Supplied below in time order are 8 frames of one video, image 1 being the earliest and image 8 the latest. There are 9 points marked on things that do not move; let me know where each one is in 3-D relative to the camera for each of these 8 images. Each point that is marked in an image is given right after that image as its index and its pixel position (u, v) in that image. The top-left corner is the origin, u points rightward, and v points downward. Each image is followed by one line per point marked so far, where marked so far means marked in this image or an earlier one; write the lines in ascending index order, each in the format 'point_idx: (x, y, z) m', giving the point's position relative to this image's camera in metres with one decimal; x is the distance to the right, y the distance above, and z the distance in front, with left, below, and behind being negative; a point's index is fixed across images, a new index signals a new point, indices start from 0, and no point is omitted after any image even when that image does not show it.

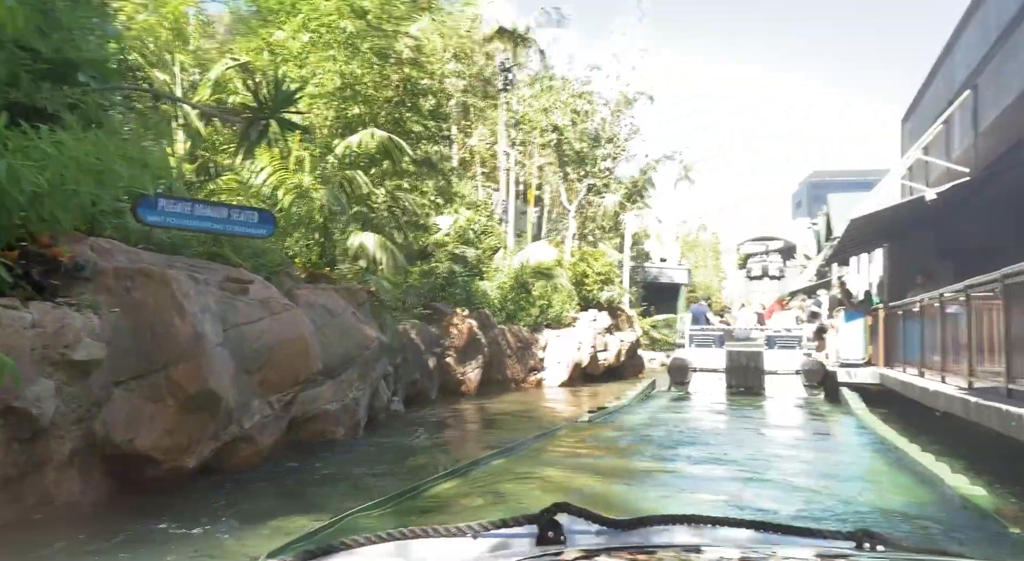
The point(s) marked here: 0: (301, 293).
0: (-2.1, -0.1, +8.0) m
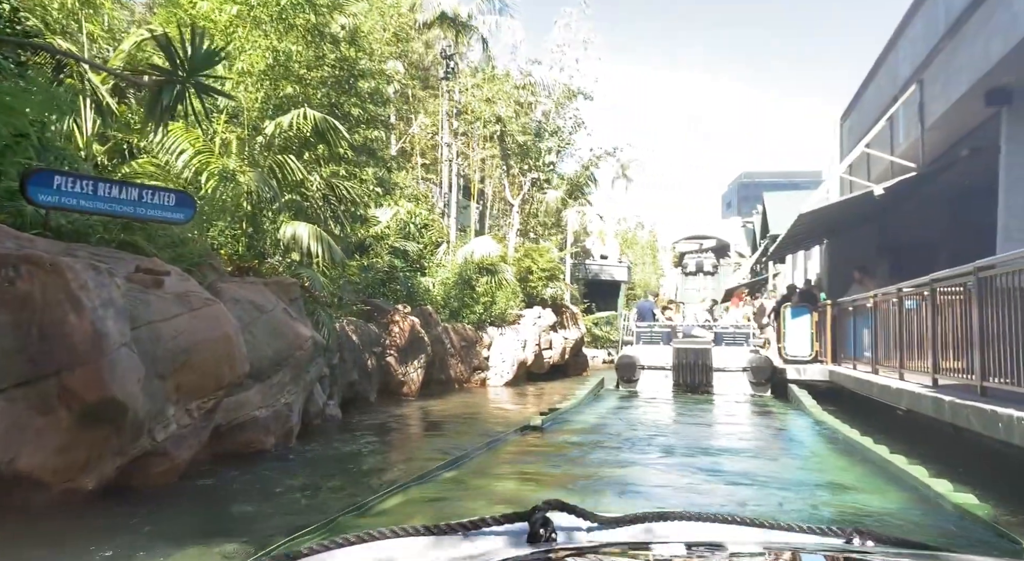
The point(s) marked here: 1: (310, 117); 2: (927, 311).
0: (-2.6, -0.1, +7.2) m
1: (-2.2, +1.8, +8.9) m
2: (+4.3, -0.3, +8.4) m
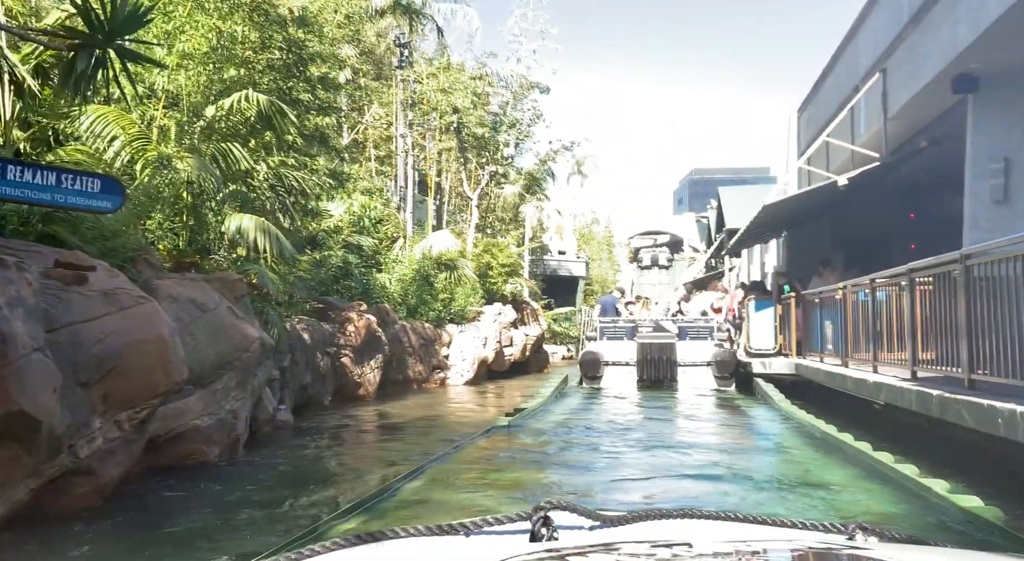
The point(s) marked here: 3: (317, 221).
0: (-2.9, 0.0, +6.6) m
1: (-2.7, +1.9, +8.3) m
2: (+3.9, -0.2, +8.2) m
3: (-3.0, +0.9, +12.2) m
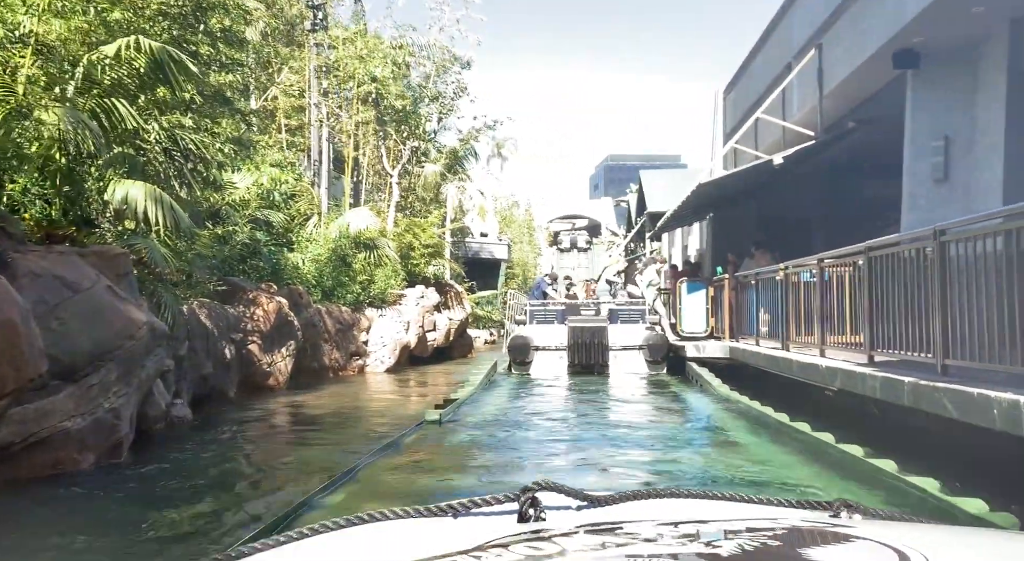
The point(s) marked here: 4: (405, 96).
0: (-3.3, +0.1, +5.5) m
1: (-3.3, +2.1, +7.2) m
2: (+3.3, 0.0, +7.7) m
3: (-4.0, +1.2, +11.0) m
4: (-2.4, +4.1, +18.0) m
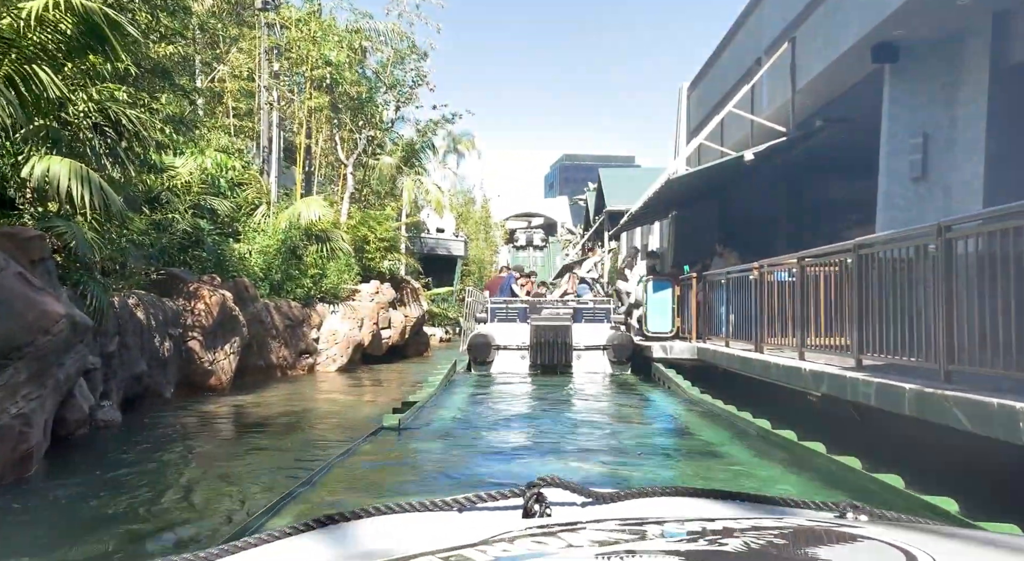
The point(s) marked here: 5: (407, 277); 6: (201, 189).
0: (-3.5, +0.2, +4.7) m
1: (-3.5, +2.2, +6.4) m
2: (+3.0, 0.0, +7.4) m
3: (-4.5, +1.3, +10.2) m
4: (-3.2, +4.2, +17.3) m
5: (-2.5, +0.1, +19.5) m
6: (-4.5, +1.3, +11.6) m
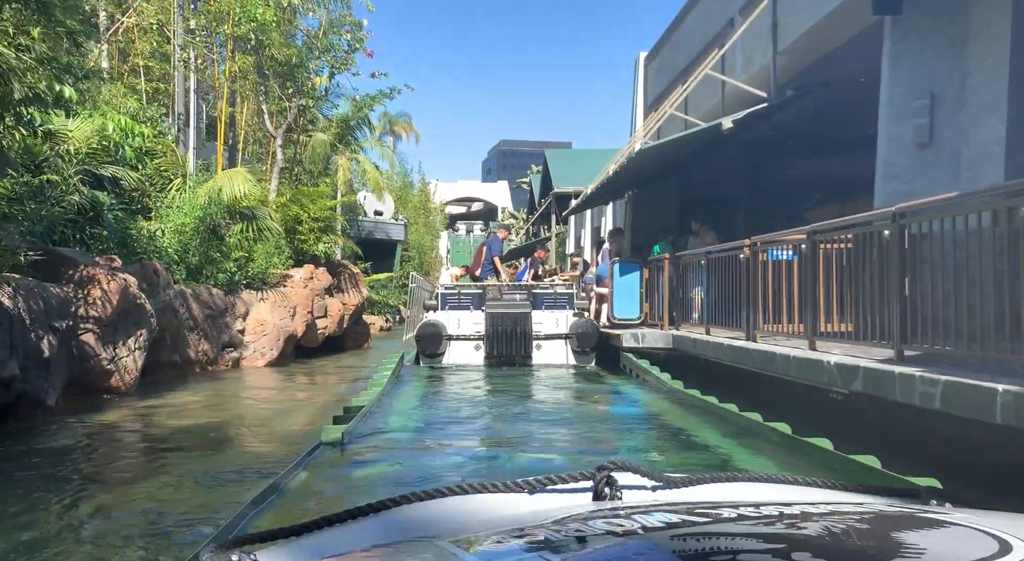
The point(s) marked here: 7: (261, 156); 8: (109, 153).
0: (-3.5, +0.3, +3.1) m
1: (-3.7, +2.3, +4.8) m
2: (+2.7, +0.2, +6.2) m
3: (-4.9, +1.5, +8.5) m
4: (-4.3, +4.5, +15.6) m
5: (-3.7, +0.5, +17.9) m
6: (-5.0, +1.5, +9.8) m
7: (-6.1, +3.1, +19.6) m
8: (-5.0, +1.5, +10.2) m
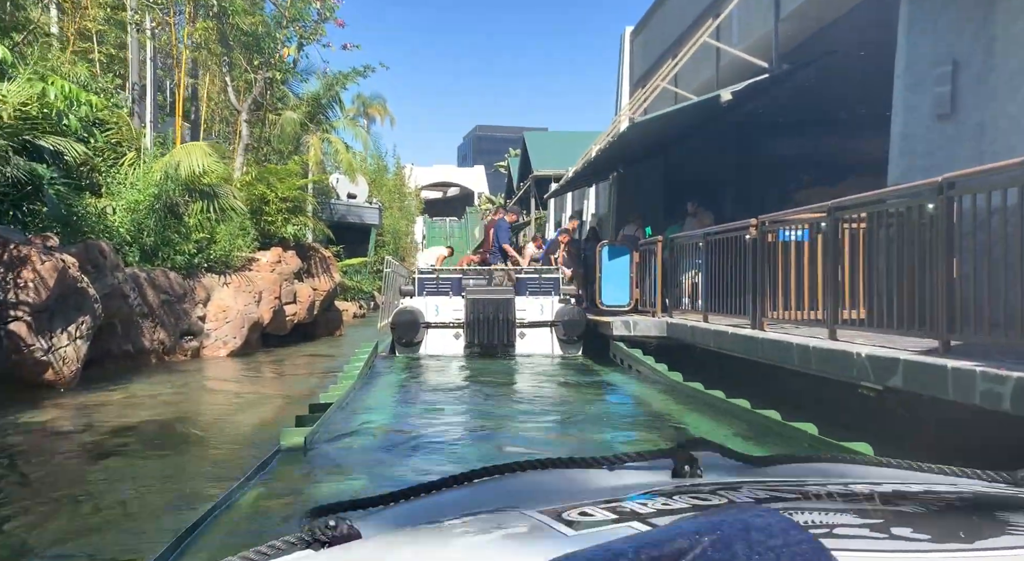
0: (-3.5, +0.4, +2.2) m
1: (-3.7, +2.4, +3.9) m
2: (+2.6, +0.3, +5.5) m
3: (-5.1, +1.7, +7.5) m
4: (-4.6, +4.8, +14.6) m
5: (-4.2, +0.8, +17.0) m
6: (-5.2, +1.7, +8.9) m
7: (-6.6, +3.4, +18.6) m
8: (-5.2, +1.8, +9.2) m
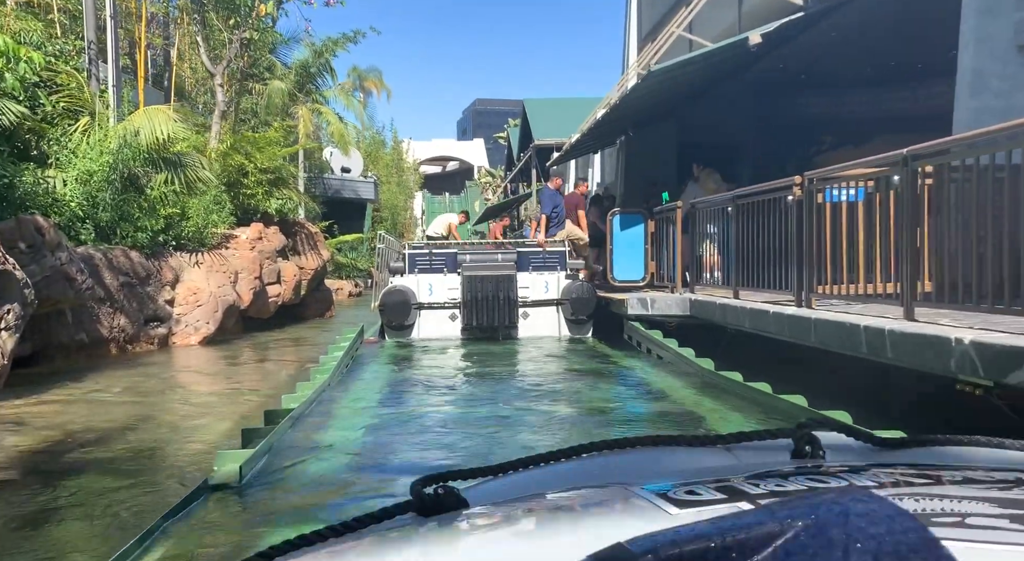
0: (-3.5, +0.4, +1.1) m
1: (-3.8, +2.4, +2.6) m
2: (+2.6, +0.5, +4.3) m
3: (-5.1, +1.8, +6.3) m
4: (-4.7, +5.2, +13.3) m
5: (-4.1, +1.2, +15.8) m
6: (-5.2, +1.9, +7.7) m
7: (-6.6, +3.9, +17.3) m
8: (-5.2, +1.9, +8.0) m
